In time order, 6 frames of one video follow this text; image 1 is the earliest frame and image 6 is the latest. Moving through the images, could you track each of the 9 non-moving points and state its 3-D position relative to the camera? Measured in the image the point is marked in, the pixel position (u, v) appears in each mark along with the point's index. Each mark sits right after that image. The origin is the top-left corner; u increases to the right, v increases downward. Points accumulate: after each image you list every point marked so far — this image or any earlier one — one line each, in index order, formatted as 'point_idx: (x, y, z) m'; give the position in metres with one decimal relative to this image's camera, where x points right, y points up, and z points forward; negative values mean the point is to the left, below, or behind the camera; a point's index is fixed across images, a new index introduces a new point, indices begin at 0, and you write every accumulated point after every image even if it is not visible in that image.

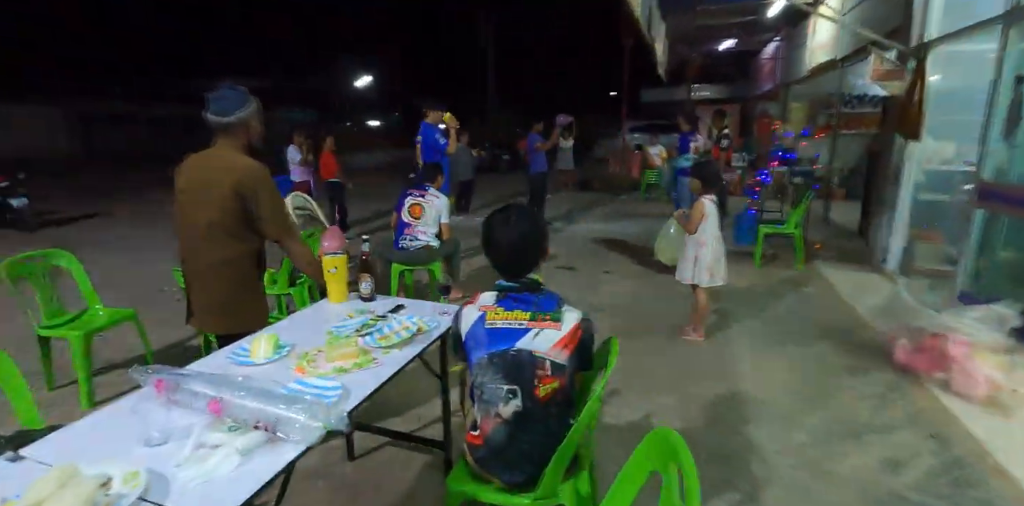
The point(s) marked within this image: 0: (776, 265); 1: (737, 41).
0: (+3.1, -0.1, +6.1) m
1: (+5.6, +5.3, +13.1) m
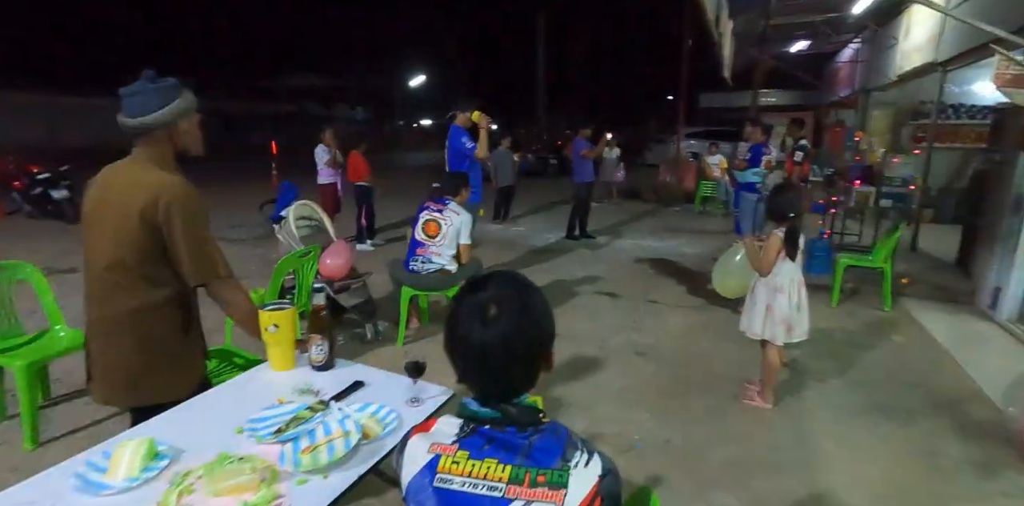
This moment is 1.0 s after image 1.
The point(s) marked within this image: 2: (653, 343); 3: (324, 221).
0: (+3.4, -0.5, +5.1) m
1: (+6.8, +4.8, +11.9) m
2: (+1.1, -0.7, +4.0) m
3: (-1.5, +0.2, +4.2) m
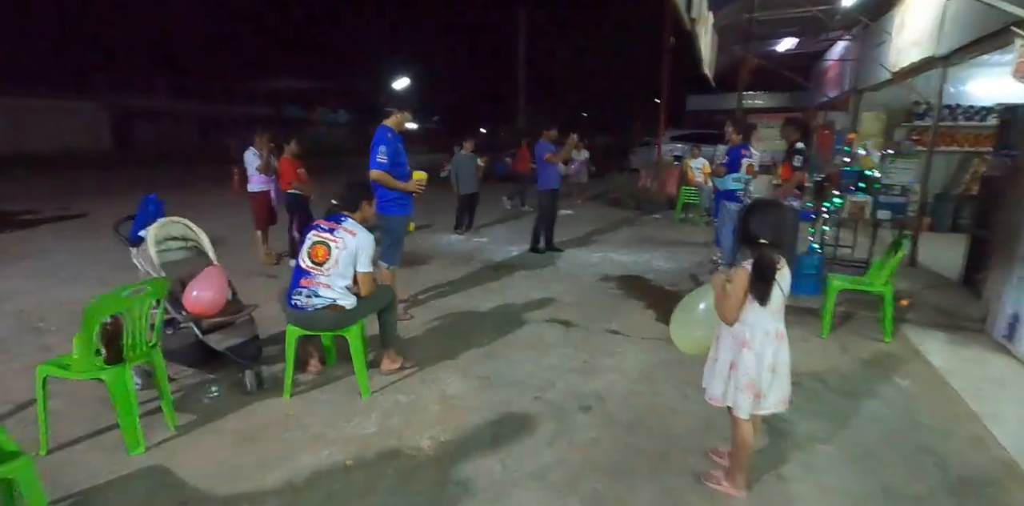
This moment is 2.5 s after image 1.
0: (+2.9, -0.6, +4.4) m
1: (+6.1, +4.6, +11.2) m
2: (+0.6, -0.9, +3.2) m
3: (-2.0, +0.1, +3.4) m
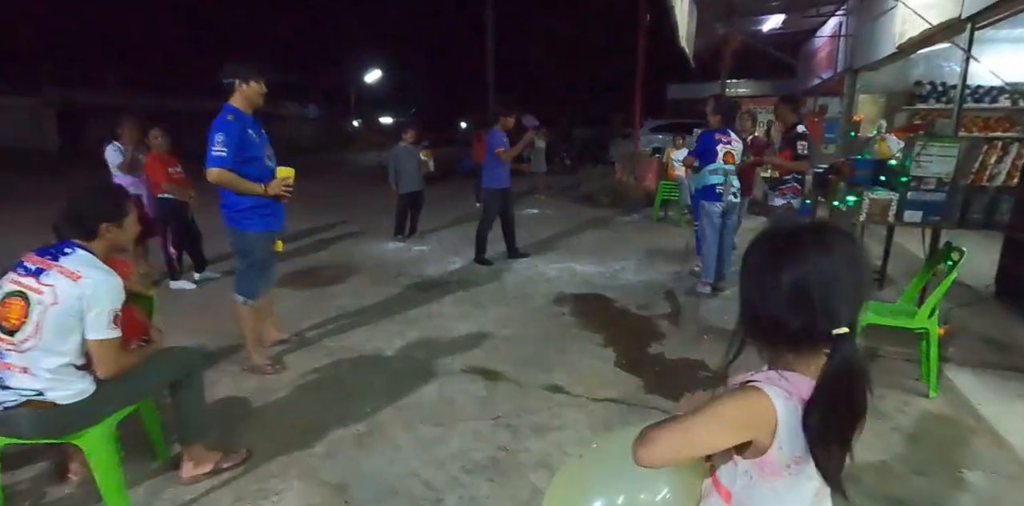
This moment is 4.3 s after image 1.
0: (+2.3, -0.7, +3.2) m
1: (+5.3, +4.6, +10.1) m
2: (0.0, -1.0, +2.0) m
3: (-2.6, -0.1, +2.2) m
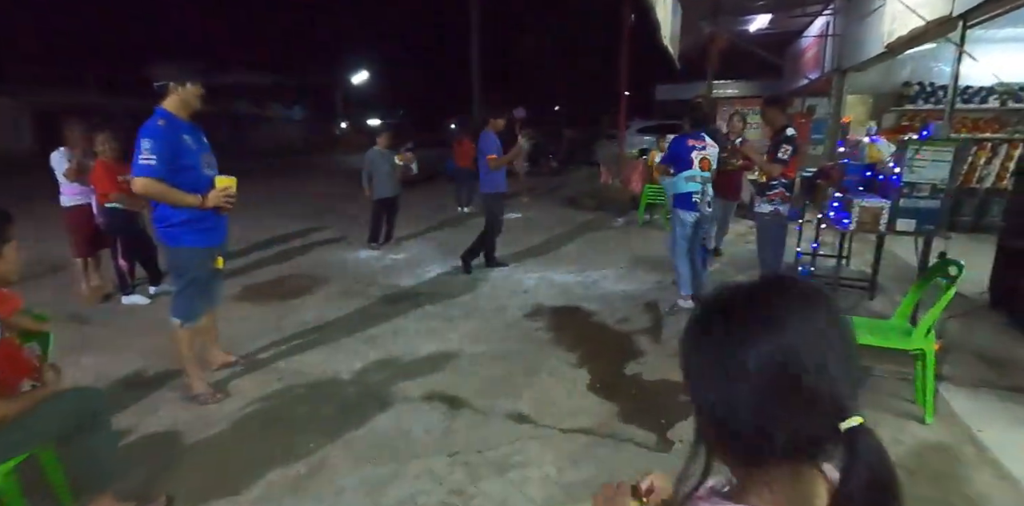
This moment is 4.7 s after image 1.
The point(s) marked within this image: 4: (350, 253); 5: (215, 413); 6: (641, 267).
0: (+2.1, -0.8, +3.0) m
1: (+5.0, +4.5, +9.9) m
2: (-0.2, -1.1, +1.8) m
3: (-2.8, -0.2, +1.9) m
4: (-2.0, 0.0, +6.5) m
5: (-1.6, -0.9, +2.9) m
6: (+1.4, -0.2, +5.7) m
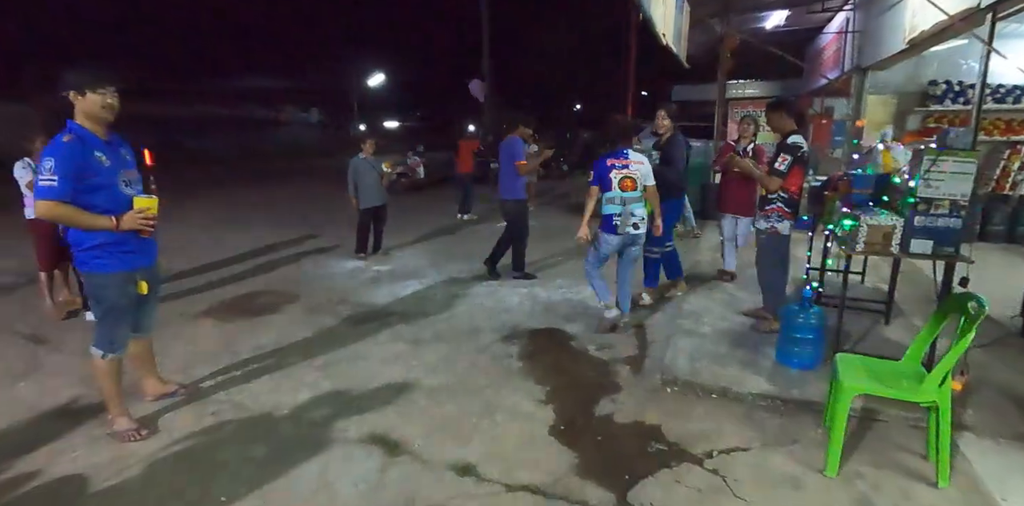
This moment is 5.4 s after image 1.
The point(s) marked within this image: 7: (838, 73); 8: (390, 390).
0: (+1.8, -1.0, +2.6) m
1: (+5.0, +4.3, +9.4) m
2: (-0.5, -1.2, +1.5) m
3: (-3.1, -0.4, +1.7) m
4: (-2.1, -0.1, +6.3) m
5: (-1.9, -1.0, +2.6) m
6: (+1.3, -0.3, +5.3) m
7: (+6.0, +3.3, +9.5) m
8: (-0.7, -0.8, +3.2) m
